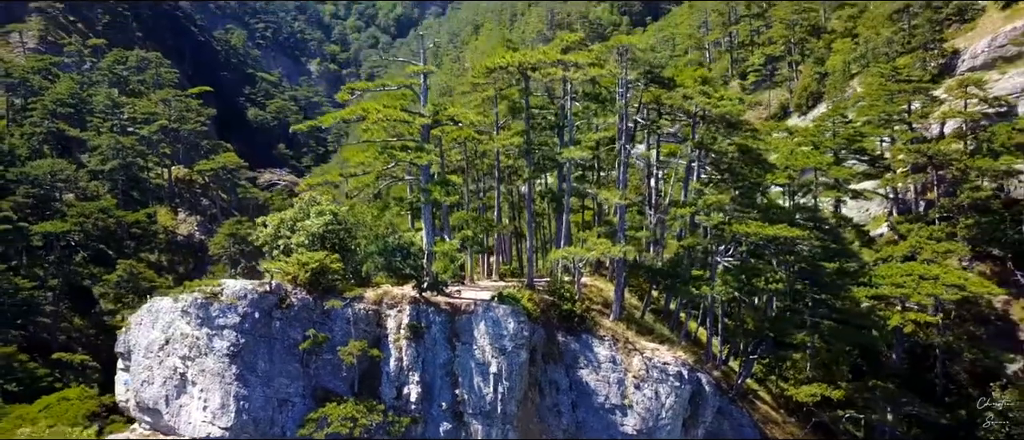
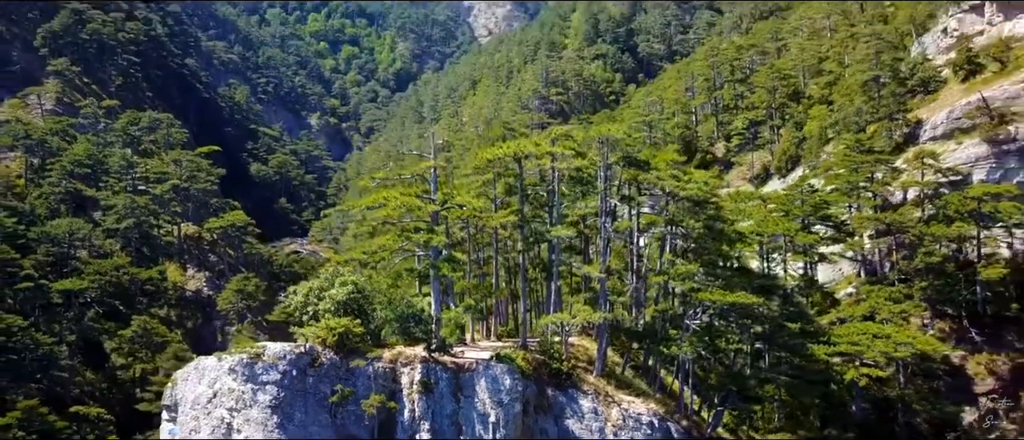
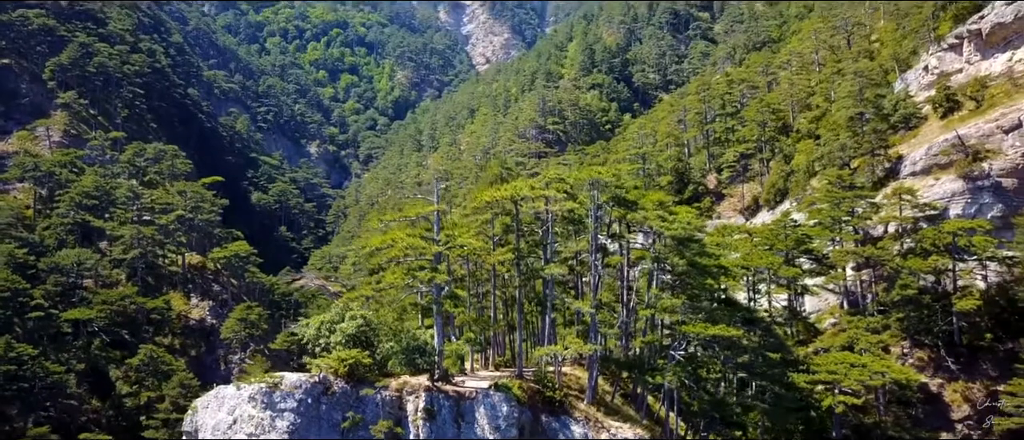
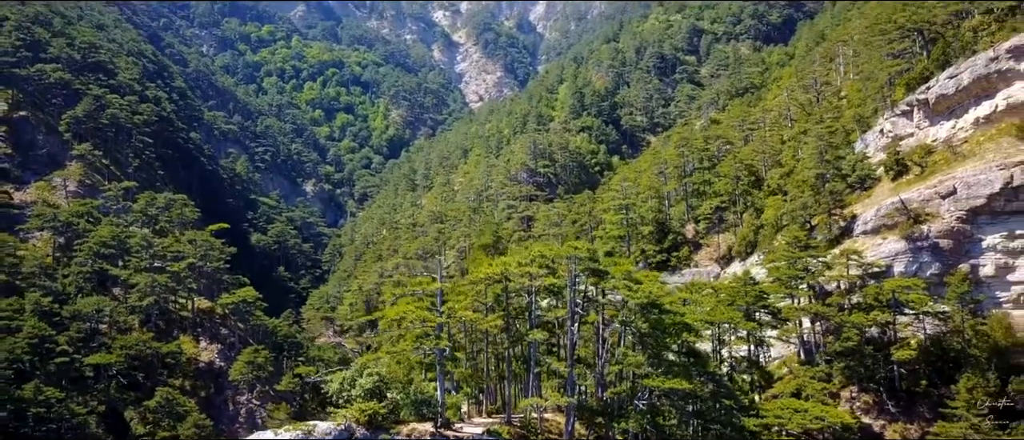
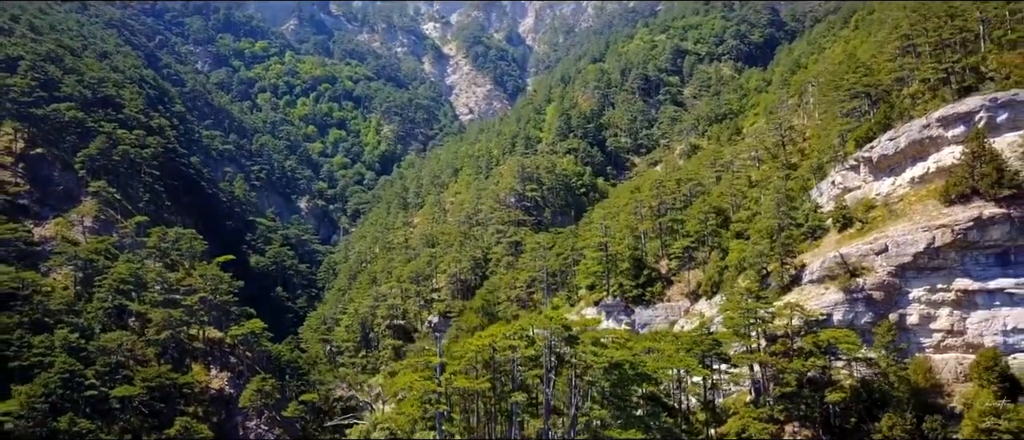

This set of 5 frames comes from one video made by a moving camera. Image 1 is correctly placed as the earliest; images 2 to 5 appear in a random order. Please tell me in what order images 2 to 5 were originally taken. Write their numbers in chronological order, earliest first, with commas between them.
2, 3, 4, 5
